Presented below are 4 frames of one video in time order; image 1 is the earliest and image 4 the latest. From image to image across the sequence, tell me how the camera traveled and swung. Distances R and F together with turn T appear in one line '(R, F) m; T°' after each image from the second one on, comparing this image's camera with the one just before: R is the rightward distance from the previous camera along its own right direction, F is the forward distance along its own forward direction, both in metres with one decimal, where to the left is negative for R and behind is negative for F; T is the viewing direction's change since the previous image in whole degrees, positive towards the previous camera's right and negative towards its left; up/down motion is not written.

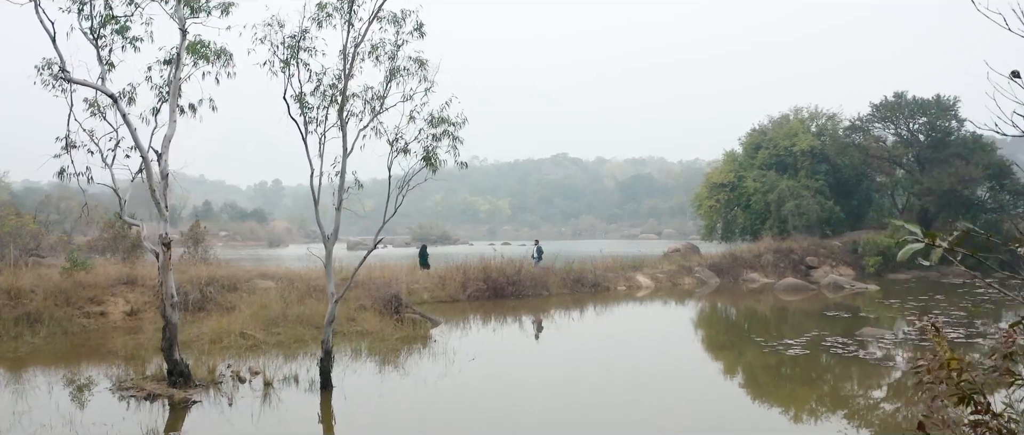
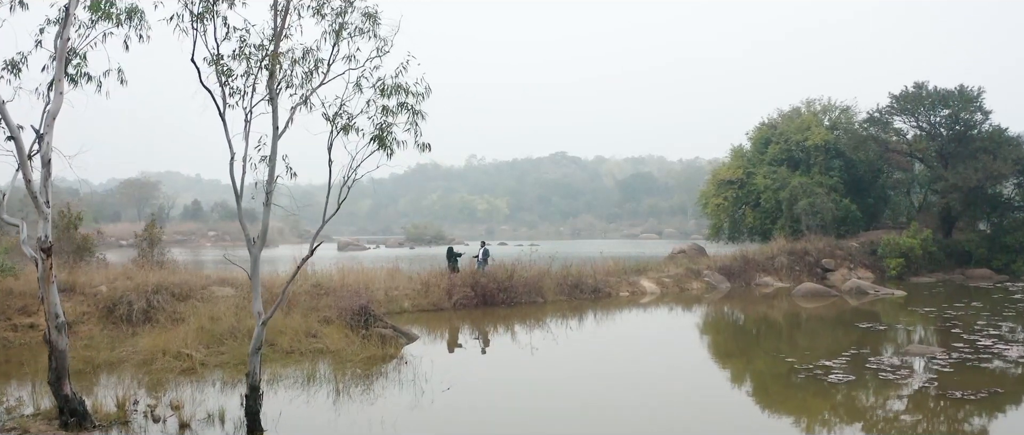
(+0.2, +1.9) m; 0°
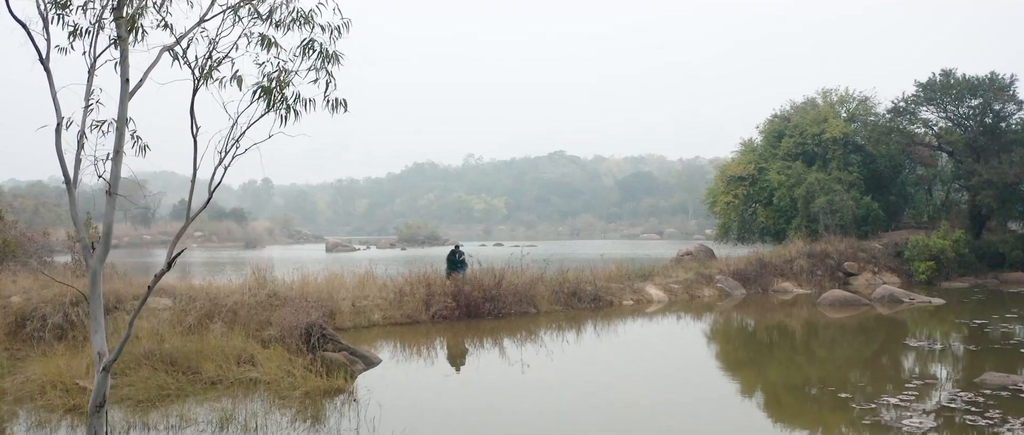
(+0.2, +2.2) m; 0°
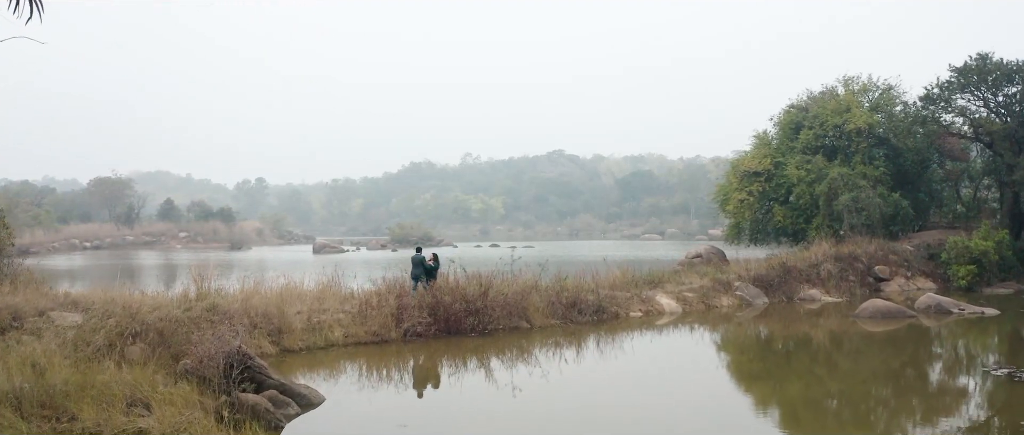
(+0.2, +2.3) m; 0°
